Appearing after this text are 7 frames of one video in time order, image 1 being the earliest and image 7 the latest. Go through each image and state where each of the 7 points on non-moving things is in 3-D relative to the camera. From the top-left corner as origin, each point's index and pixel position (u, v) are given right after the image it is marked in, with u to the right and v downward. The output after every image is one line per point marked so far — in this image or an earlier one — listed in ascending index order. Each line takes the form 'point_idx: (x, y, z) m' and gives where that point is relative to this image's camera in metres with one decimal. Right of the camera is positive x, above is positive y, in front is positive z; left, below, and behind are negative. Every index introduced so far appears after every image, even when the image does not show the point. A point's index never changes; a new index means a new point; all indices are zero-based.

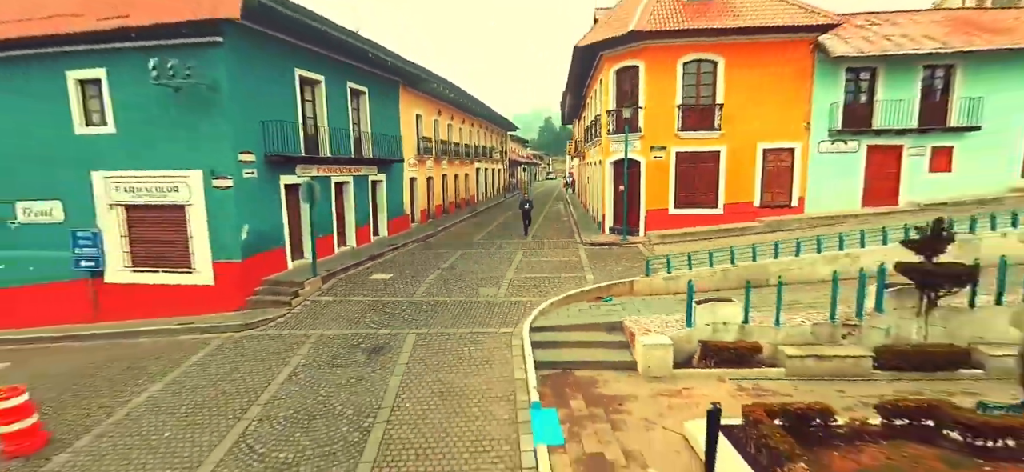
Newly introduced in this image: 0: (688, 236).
0: (+3.9, 0.0, +10.3) m
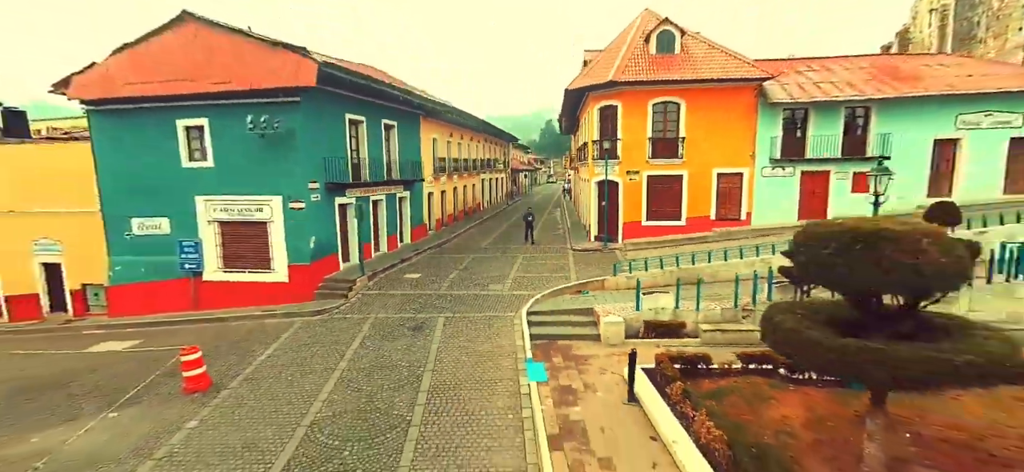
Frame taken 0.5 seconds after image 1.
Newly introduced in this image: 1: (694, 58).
0: (+4.0, -0.2, +12.7) m
1: (+5.0, +4.9, +12.9) m
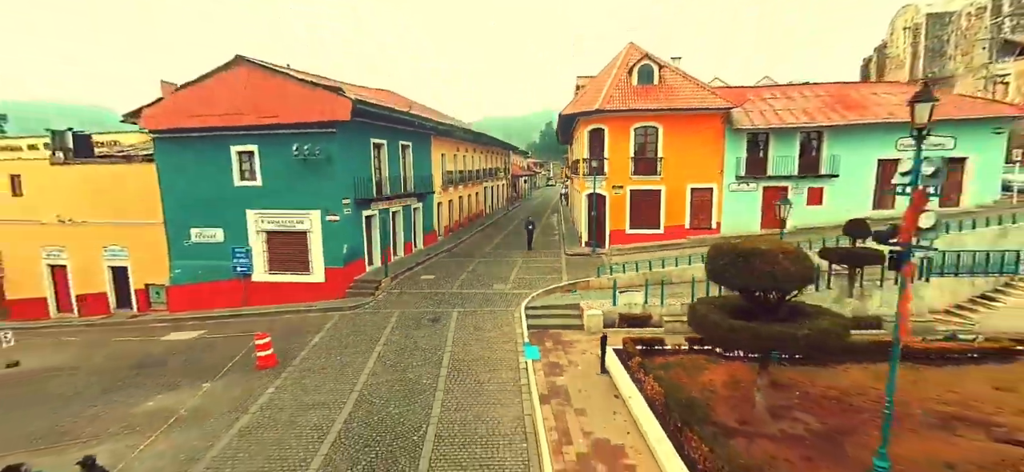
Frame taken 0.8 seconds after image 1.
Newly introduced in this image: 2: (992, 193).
0: (+4.0, -0.4, +14.7) m
1: (+5.1, +4.7, +14.9) m
2: (+15.2, +1.4, +14.8) m
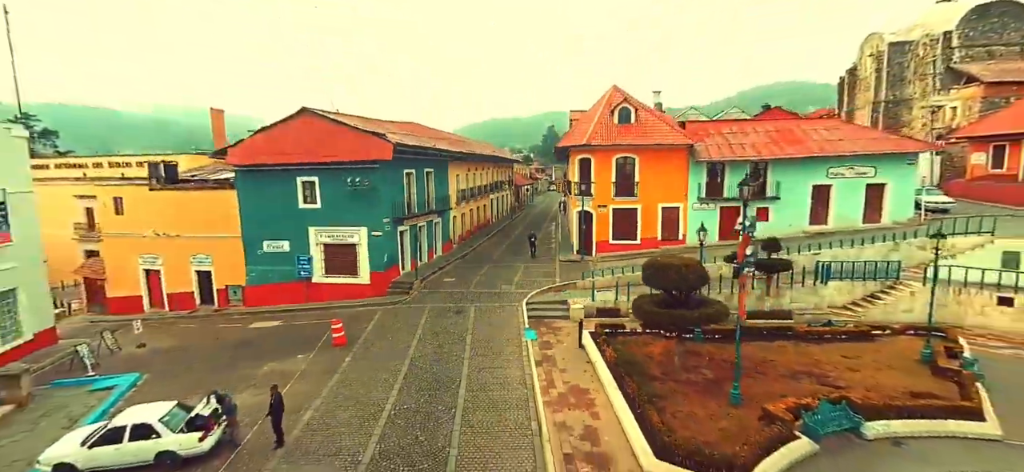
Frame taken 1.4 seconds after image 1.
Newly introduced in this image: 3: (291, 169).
0: (+4.2, -0.8, +18.1) m
1: (+5.2, +4.3, +18.3) m
2: (+15.3, +1.0, +18.1) m
3: (-7.6, +2.3, +16.1) m
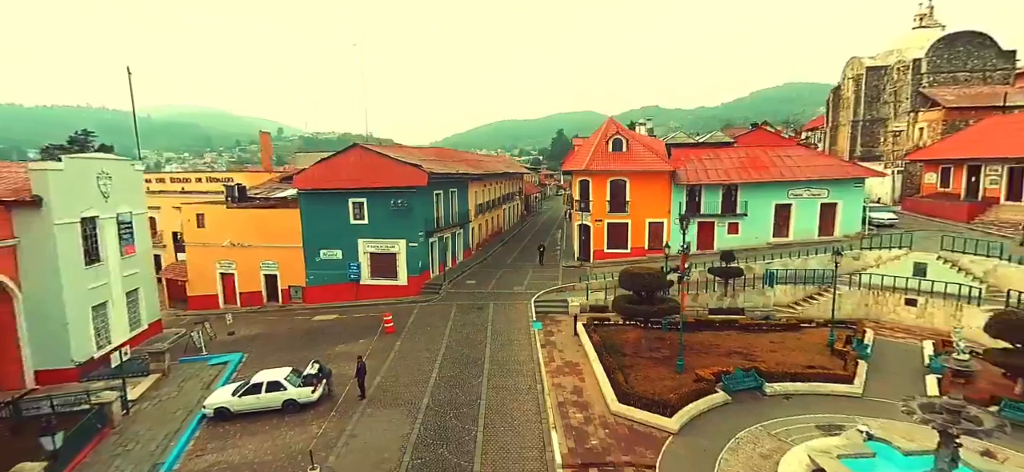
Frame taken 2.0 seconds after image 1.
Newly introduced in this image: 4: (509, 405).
0: (+4.6, -1.3, +21.7) m
1: (+5.7, +3.8, +21.8) m
2: (+15.8, +0.5, +21.5) m
3: (-7.2, +1.9, +19.9) m
4: (-0.1, -4.1, +11.5) m
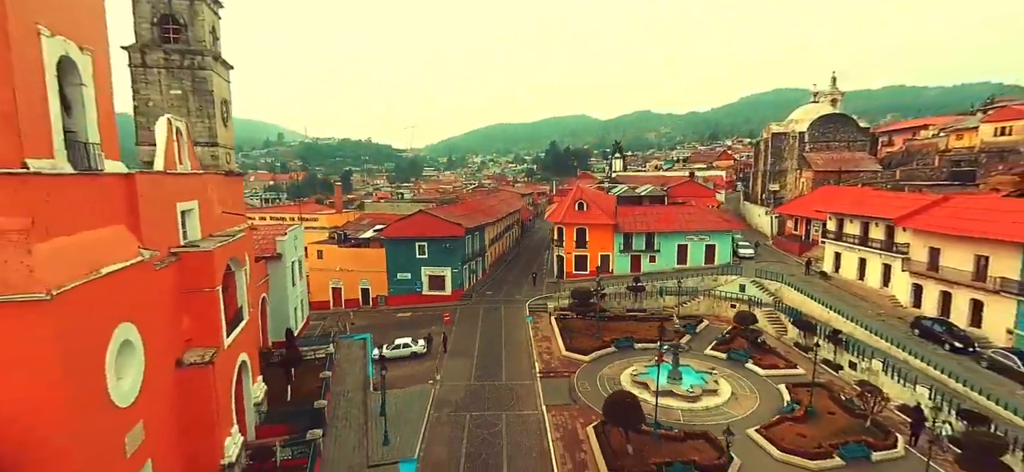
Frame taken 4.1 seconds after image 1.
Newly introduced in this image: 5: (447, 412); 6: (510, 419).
0: (+4.8, -3.4, +34.8) m
1: (+5.9, +1.7, +35.0) m
2: (+16.0, -1.7, +34.8) m
3: (-6.9, -0.2, +32.9) m
4: (+0.2, -6.2, +24.6) m
5: (-2.8, -7.4, +19.9) m
6: (-0.1, -7.4, +18.9) m
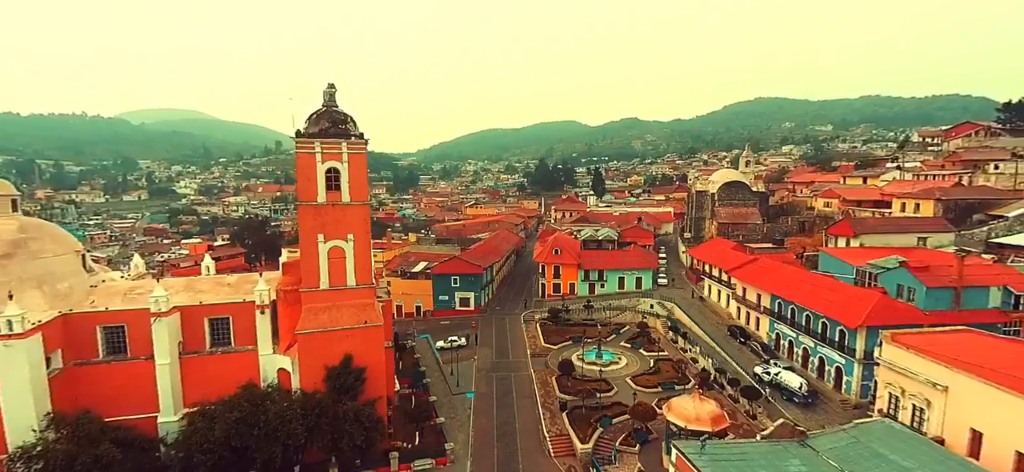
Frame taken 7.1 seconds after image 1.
0: (+4.9, -7.8, +55.0) m
1: (+6.0, -2.7, +55.2) m
2: (+16.1, -6.0, +55.2) m
3: (-6.8, -4.5, +52.9) m
4: (+0.5, -10.5, +44.7) m
5: (-2.4, -11.7, +39.9) m
6: (+0.3, -11.7, +39.0) m
